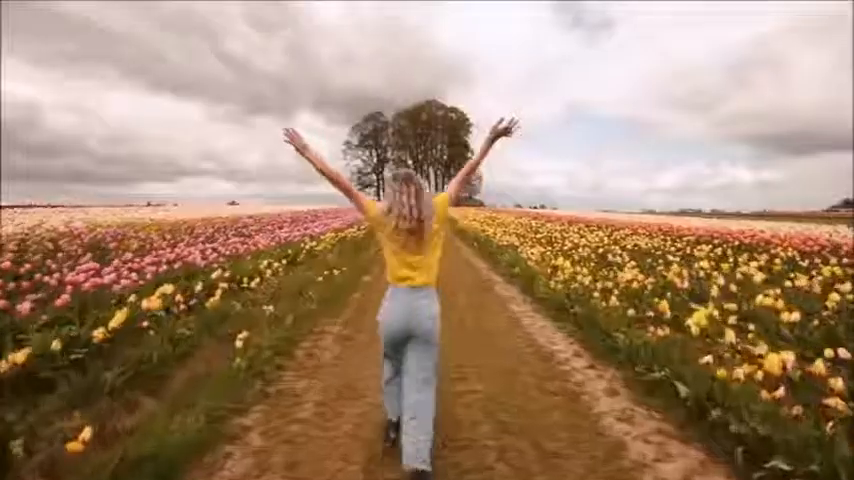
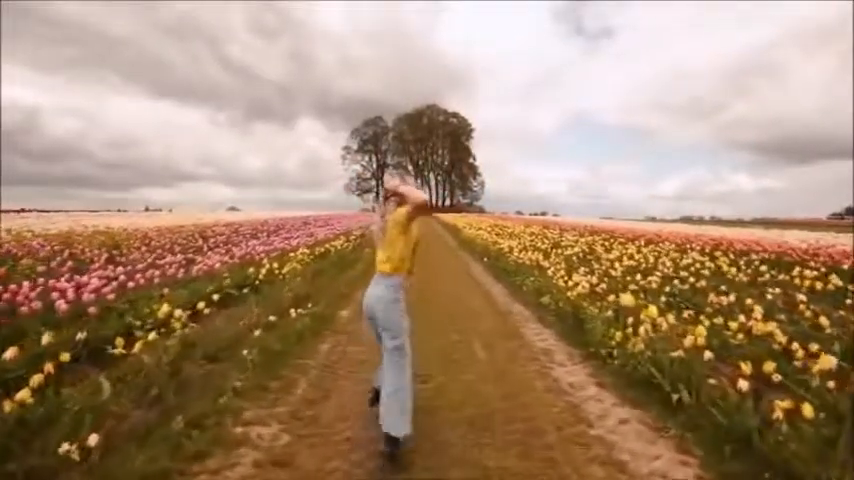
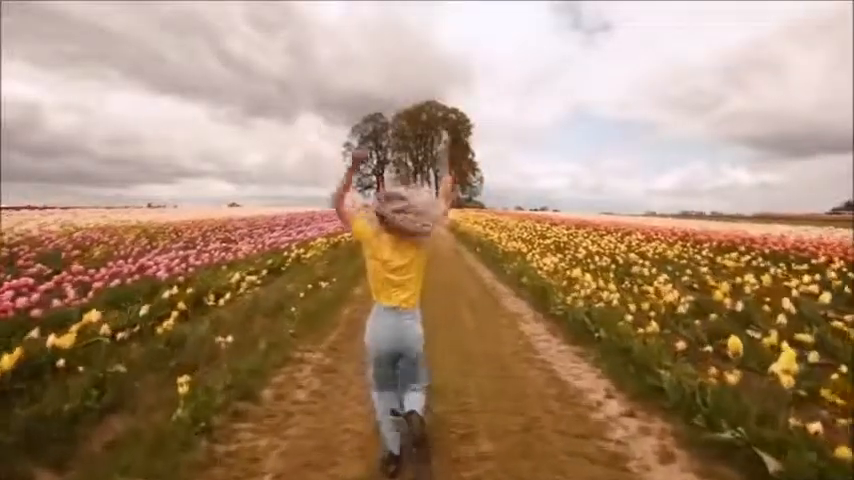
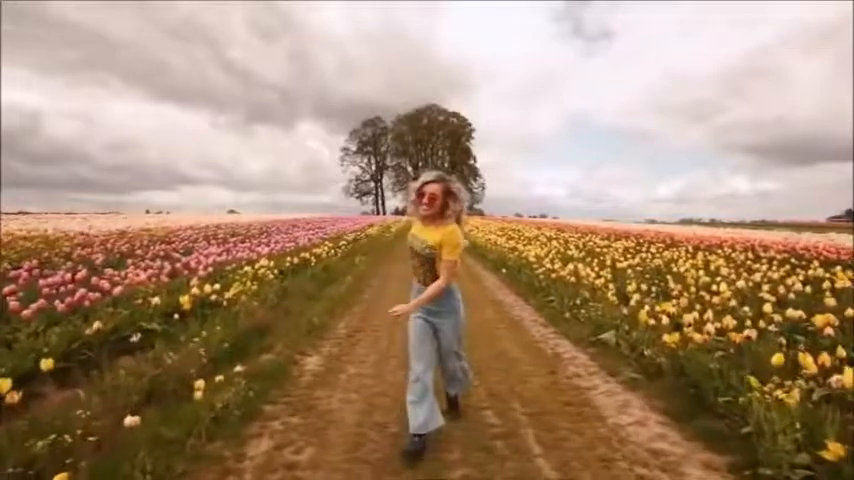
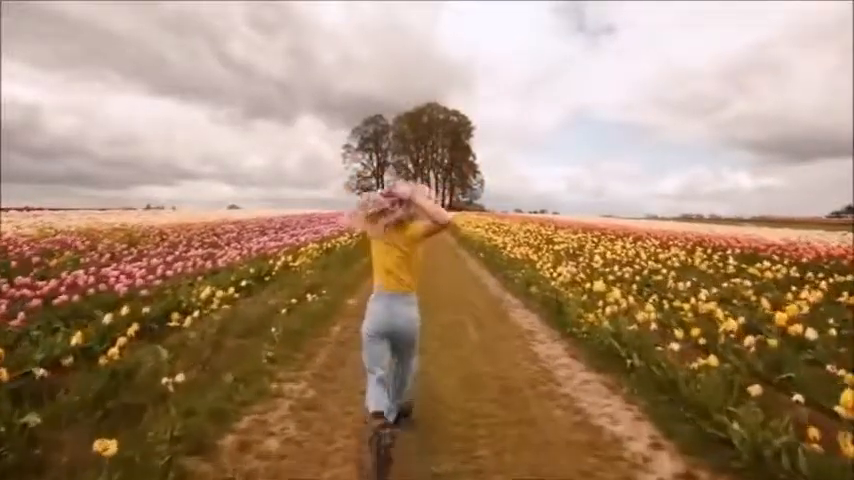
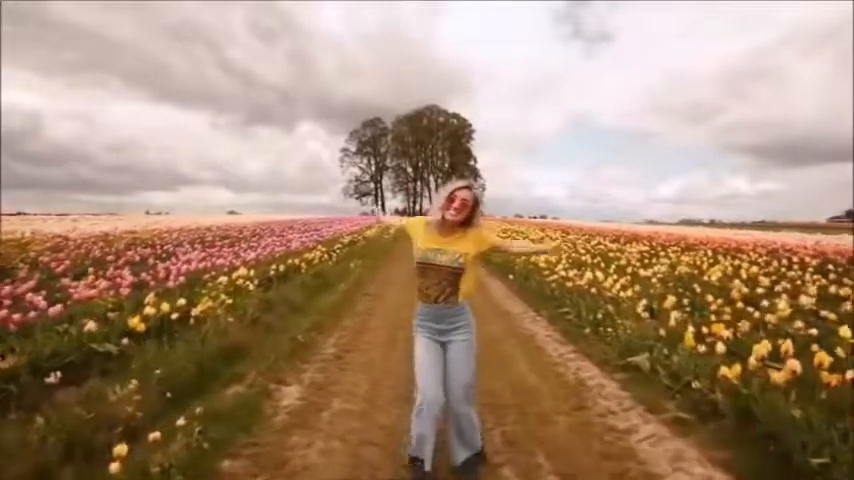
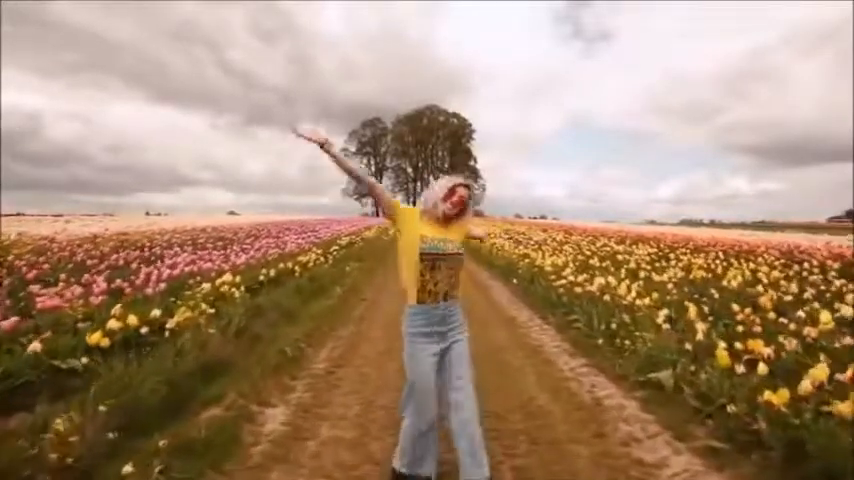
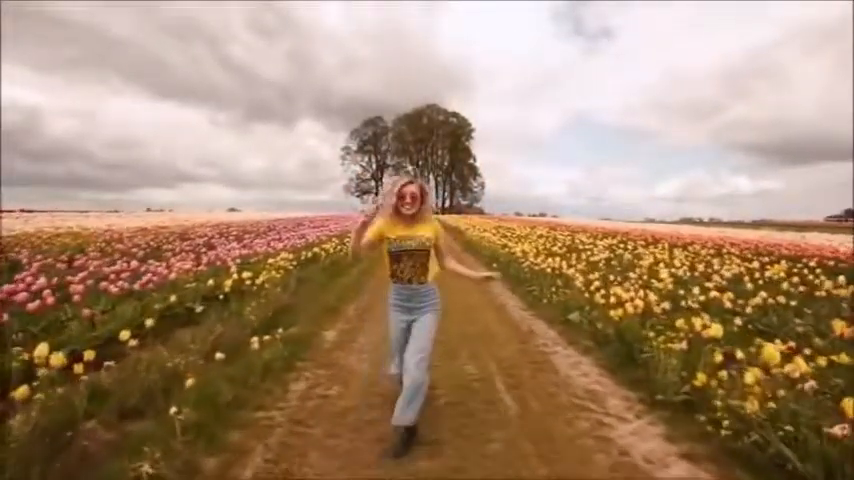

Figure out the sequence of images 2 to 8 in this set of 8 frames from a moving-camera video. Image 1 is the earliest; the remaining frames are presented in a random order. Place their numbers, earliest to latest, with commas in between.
3, 5, 2, 8, 4, 6, 7
